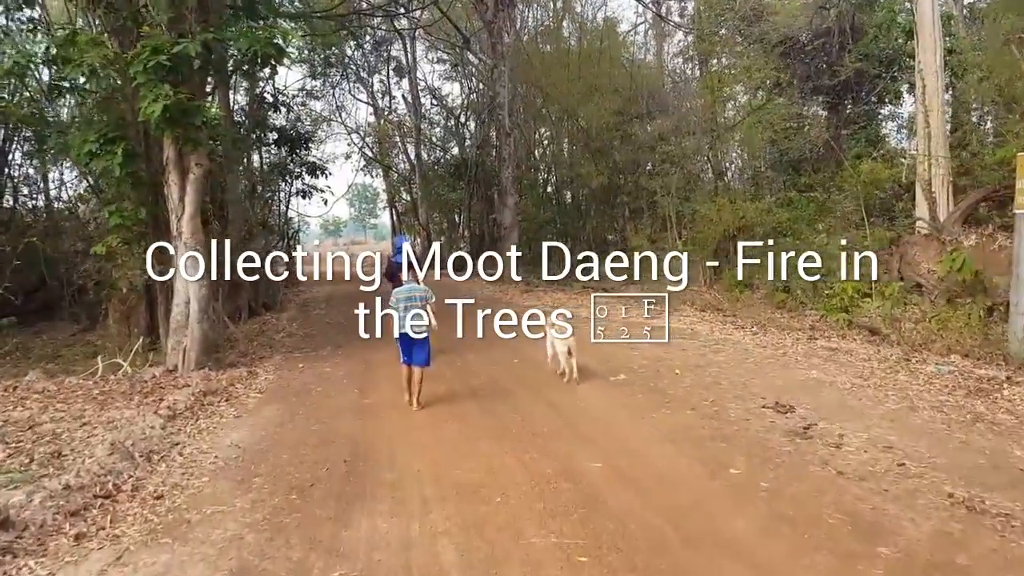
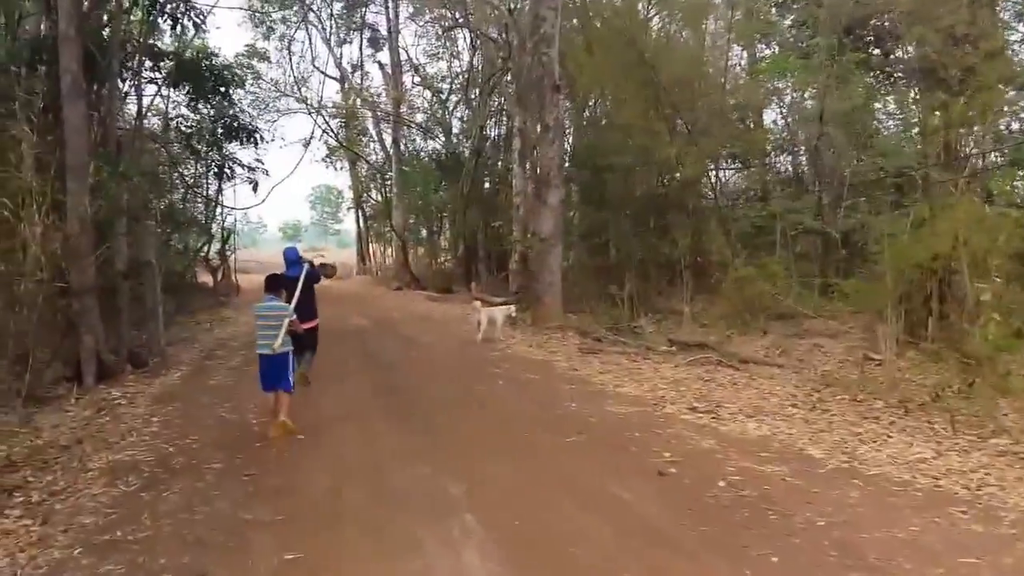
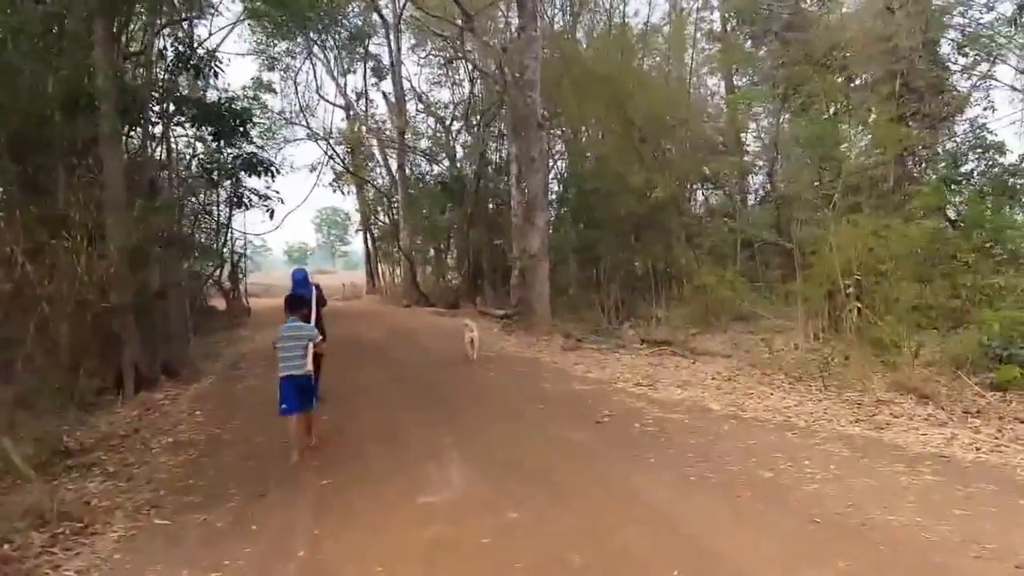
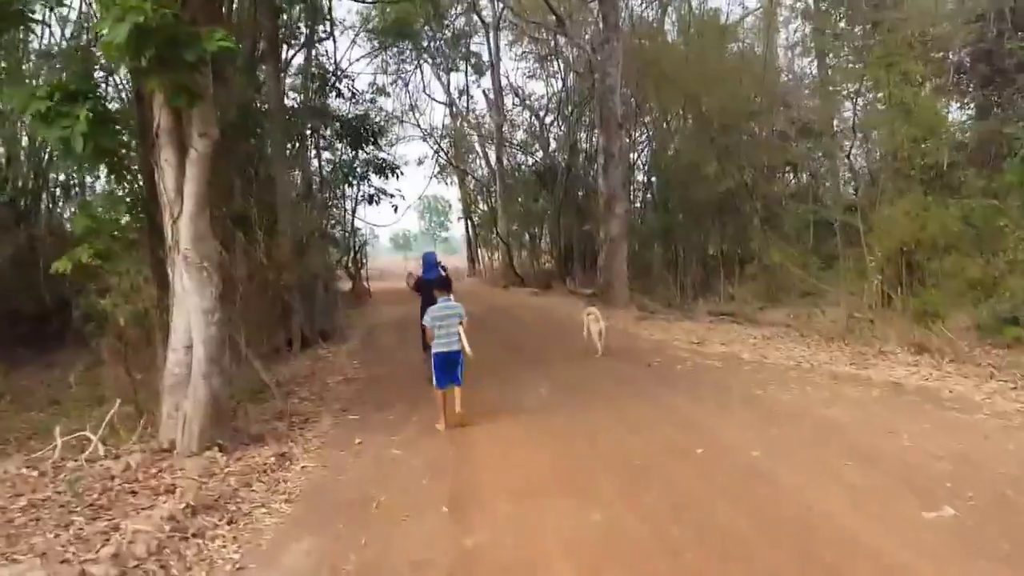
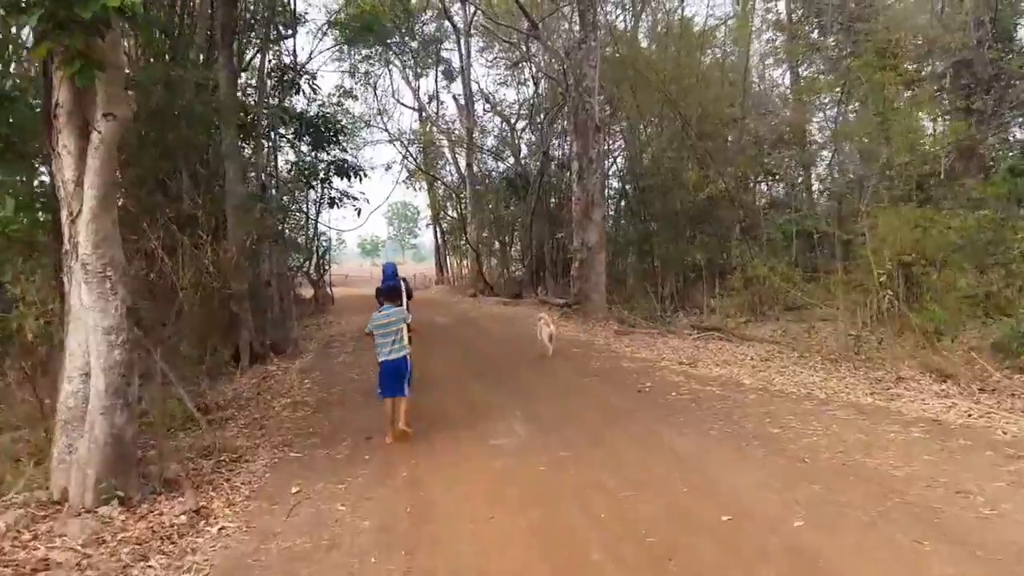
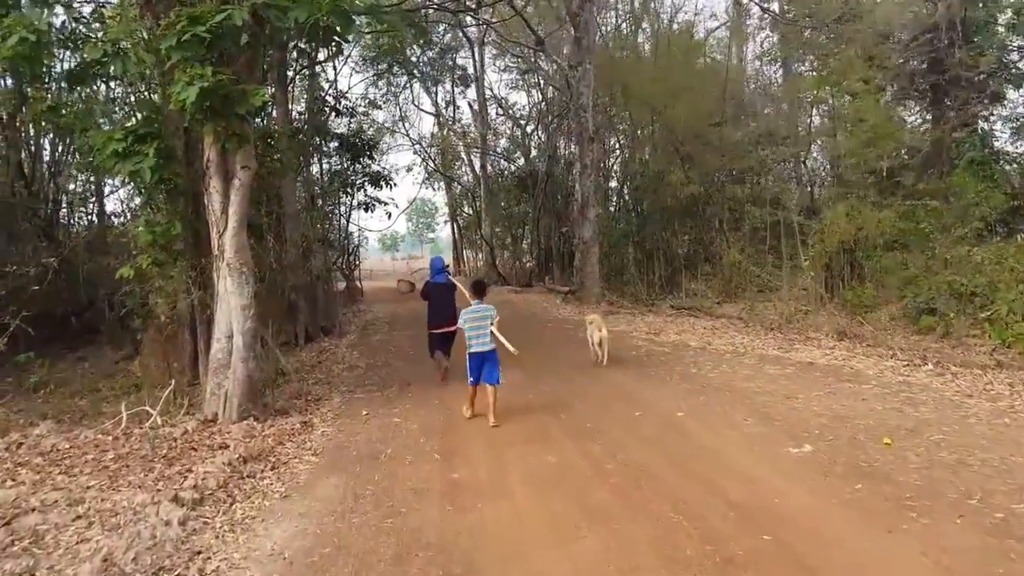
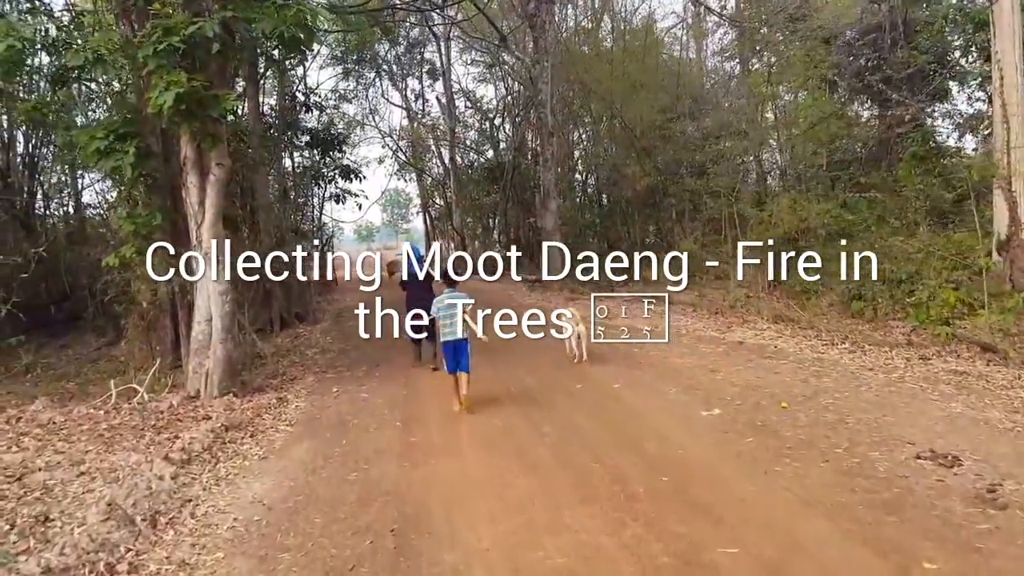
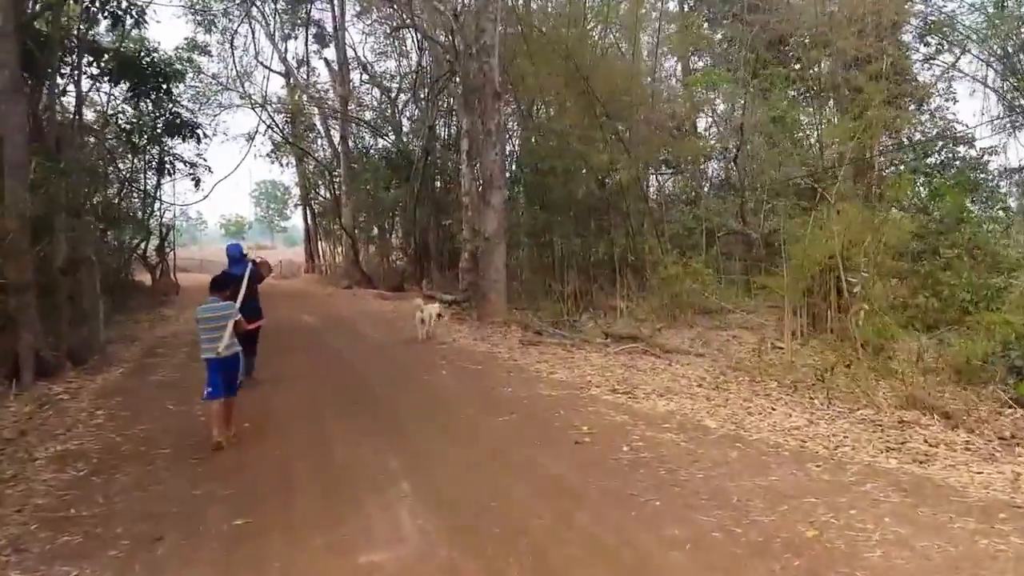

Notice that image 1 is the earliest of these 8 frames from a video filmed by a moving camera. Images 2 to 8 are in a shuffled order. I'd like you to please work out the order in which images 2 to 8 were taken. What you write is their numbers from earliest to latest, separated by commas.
7, 6, 4, 5, 3, 8, 2
